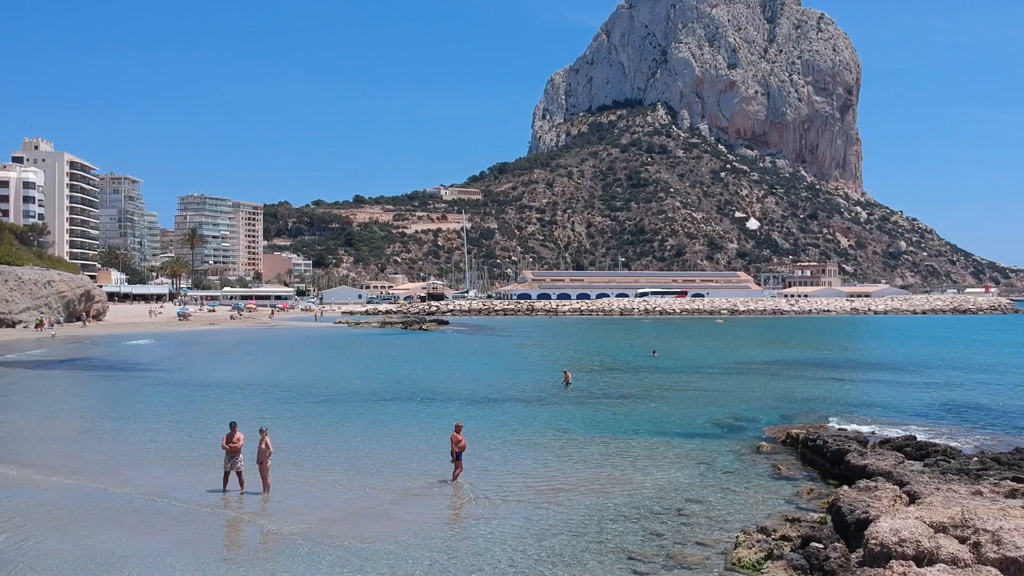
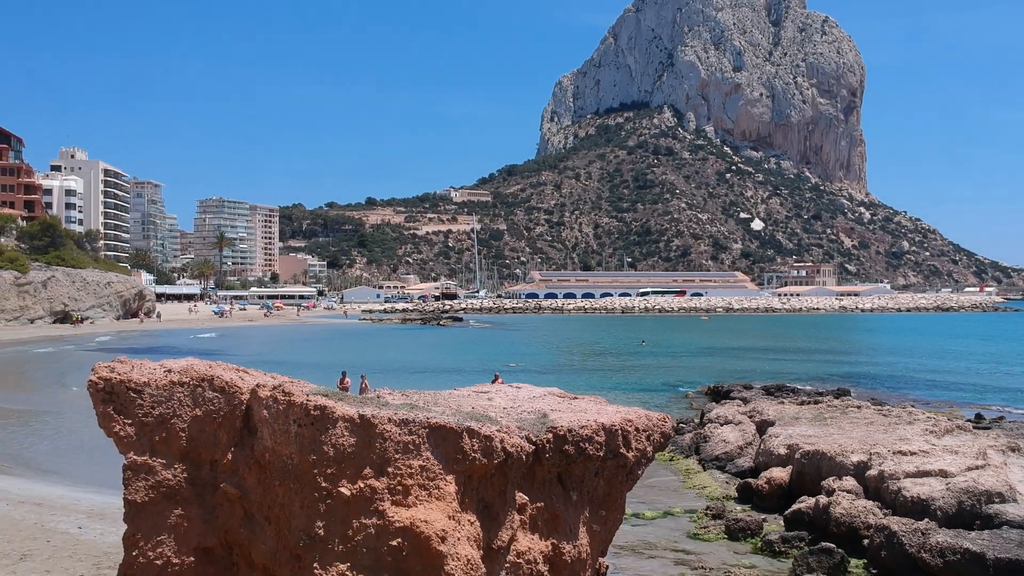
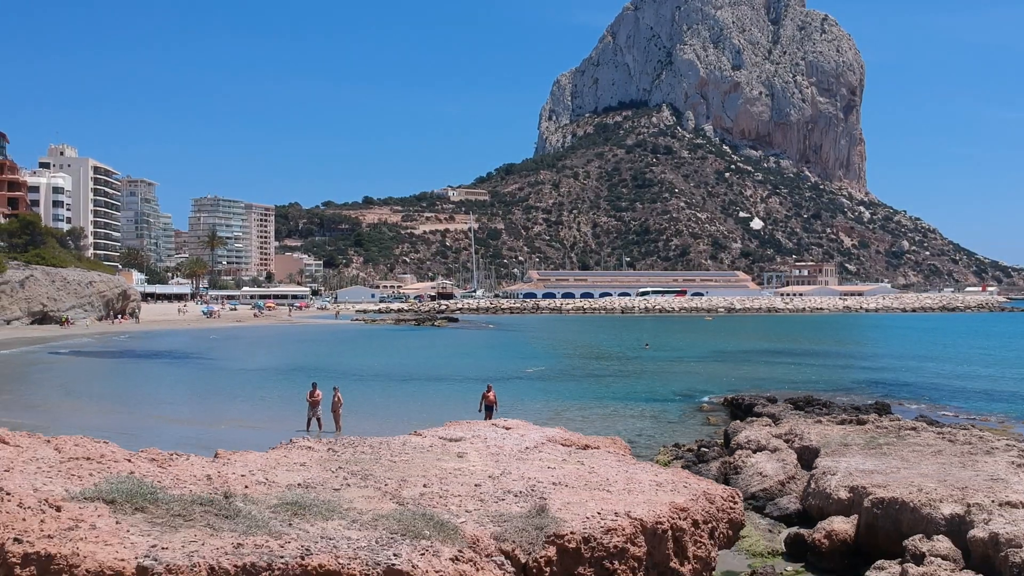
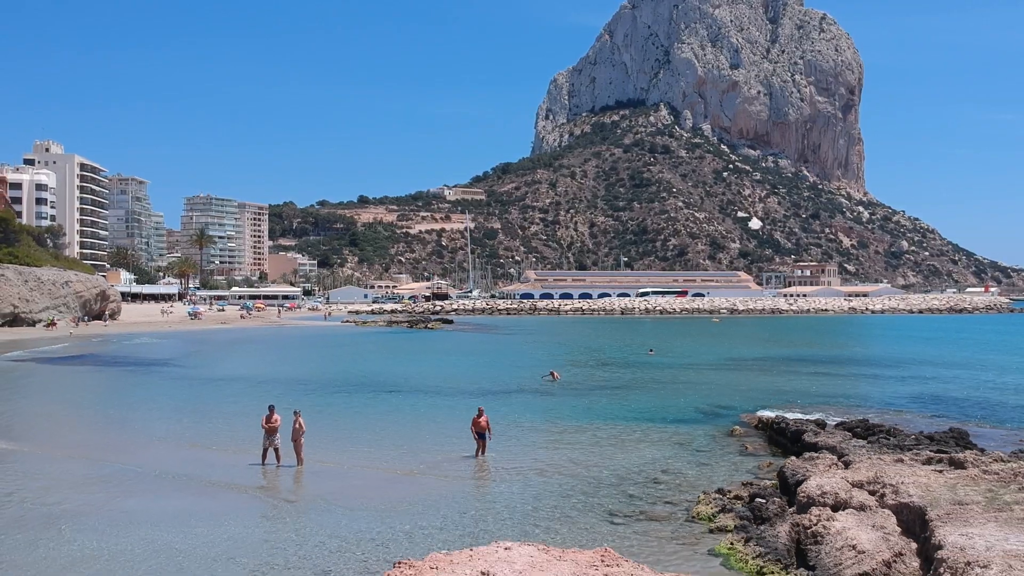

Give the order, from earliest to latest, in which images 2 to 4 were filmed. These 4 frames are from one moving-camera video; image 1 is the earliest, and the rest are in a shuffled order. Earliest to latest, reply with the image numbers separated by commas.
4, 3, 2
